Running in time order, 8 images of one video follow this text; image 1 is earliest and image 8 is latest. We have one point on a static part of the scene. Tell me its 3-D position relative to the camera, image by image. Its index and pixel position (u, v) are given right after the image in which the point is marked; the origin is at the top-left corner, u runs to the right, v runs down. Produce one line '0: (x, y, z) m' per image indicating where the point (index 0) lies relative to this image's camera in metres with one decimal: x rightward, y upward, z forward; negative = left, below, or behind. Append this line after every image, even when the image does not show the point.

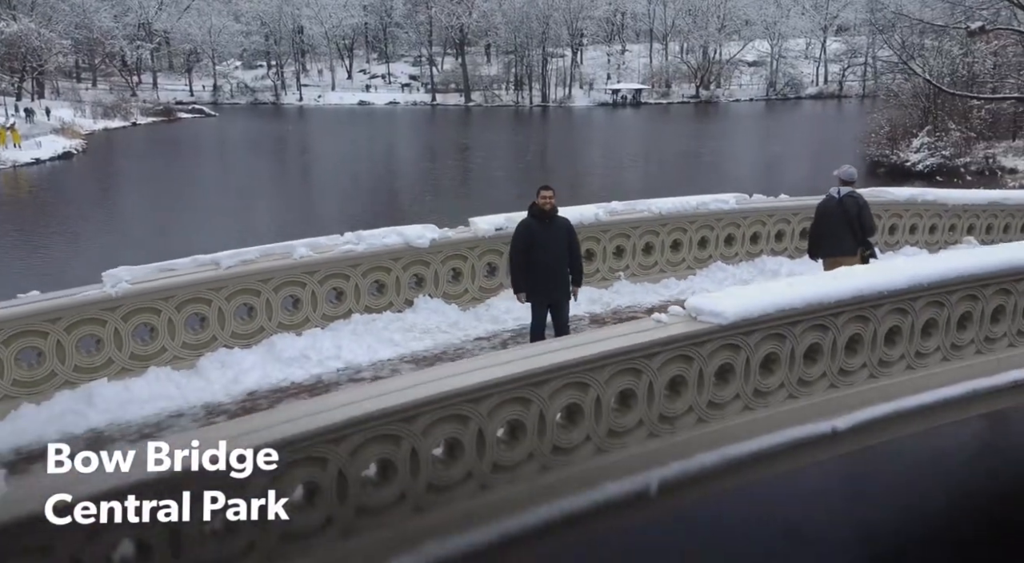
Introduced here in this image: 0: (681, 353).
0: (+0.7, -0.2, +3.2) m
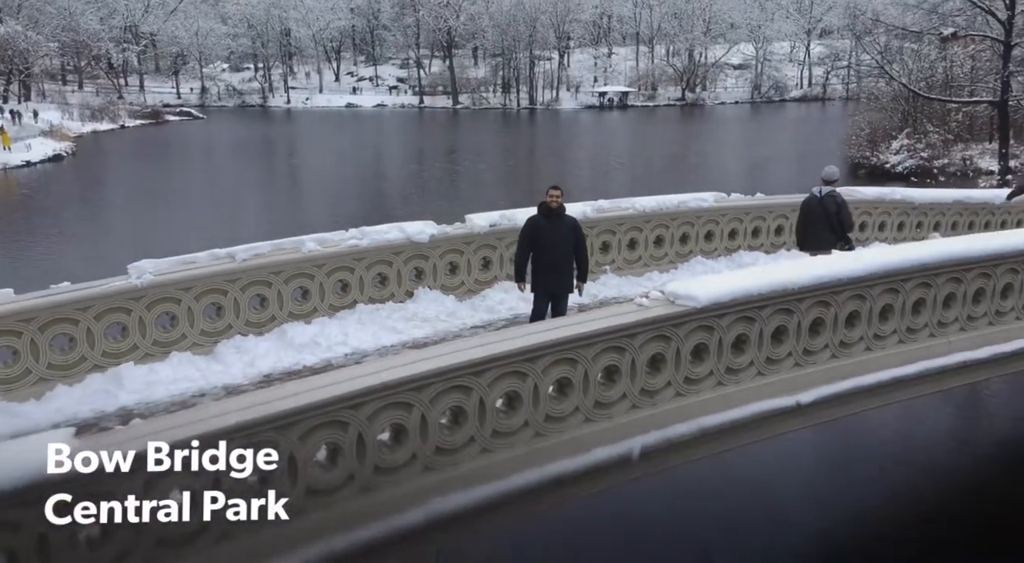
0: (+0.7, -0.2, +3.5) m
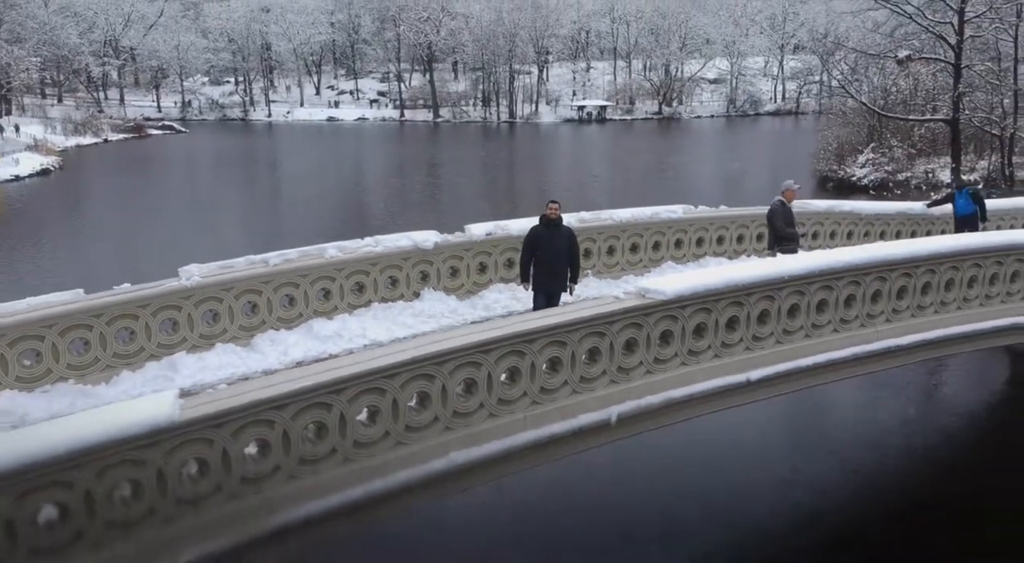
0: (+0.7, -0.2, +4.2) m
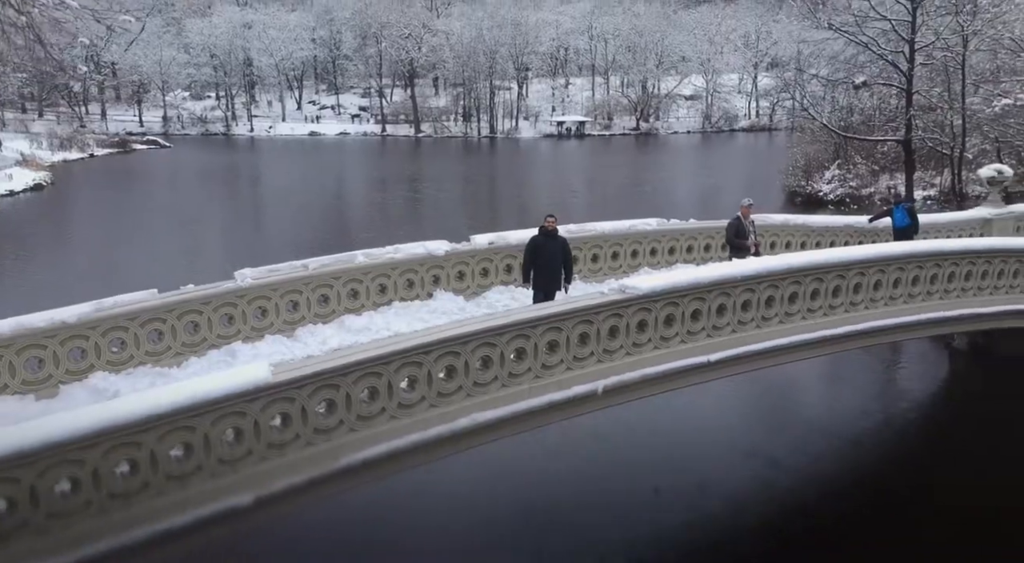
0: (+0.7, -0.2, +5.1) m
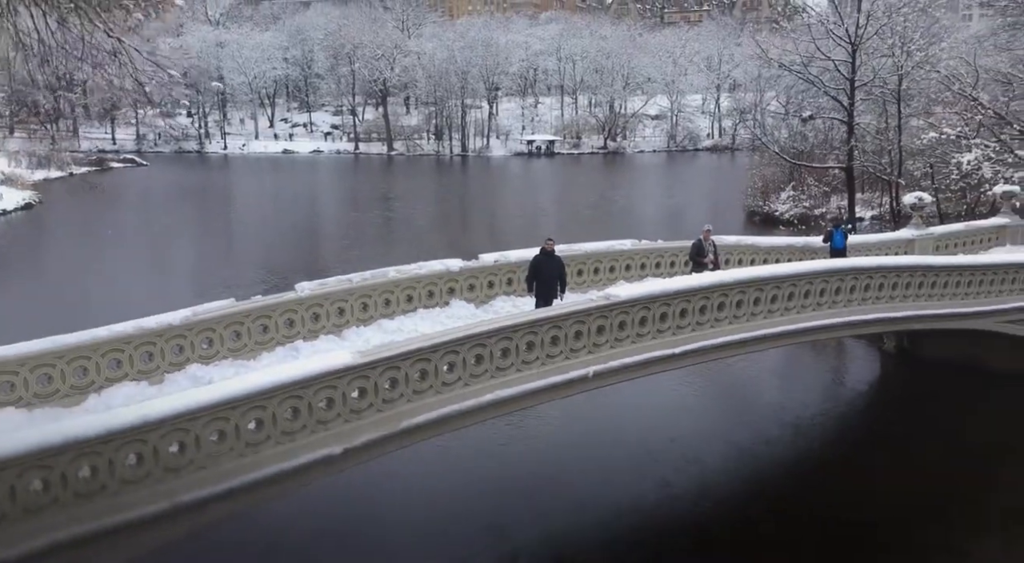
0: (+0.8, -0.3, +6.5) m
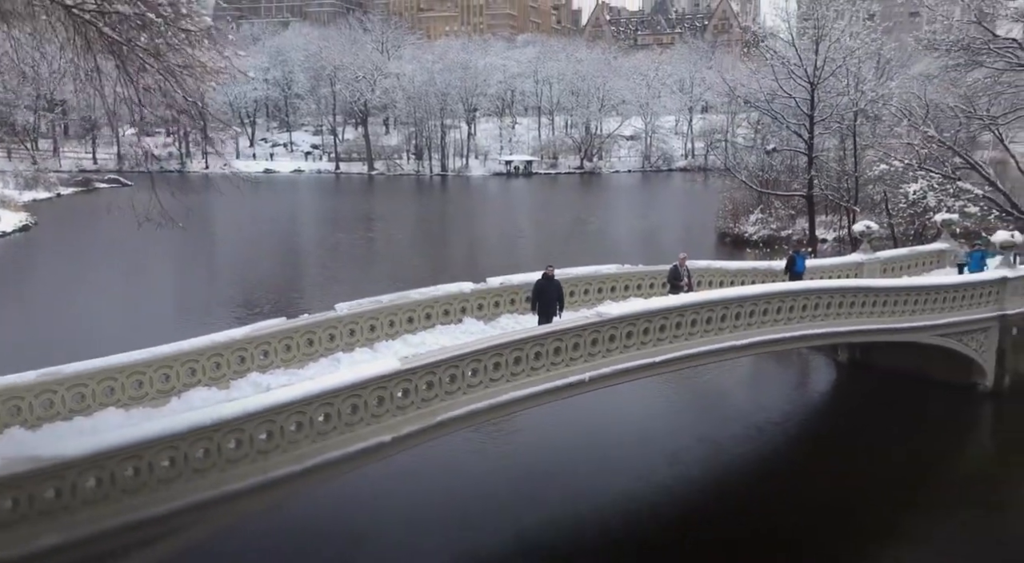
0: (+0.8, -0.5, +7.8) m
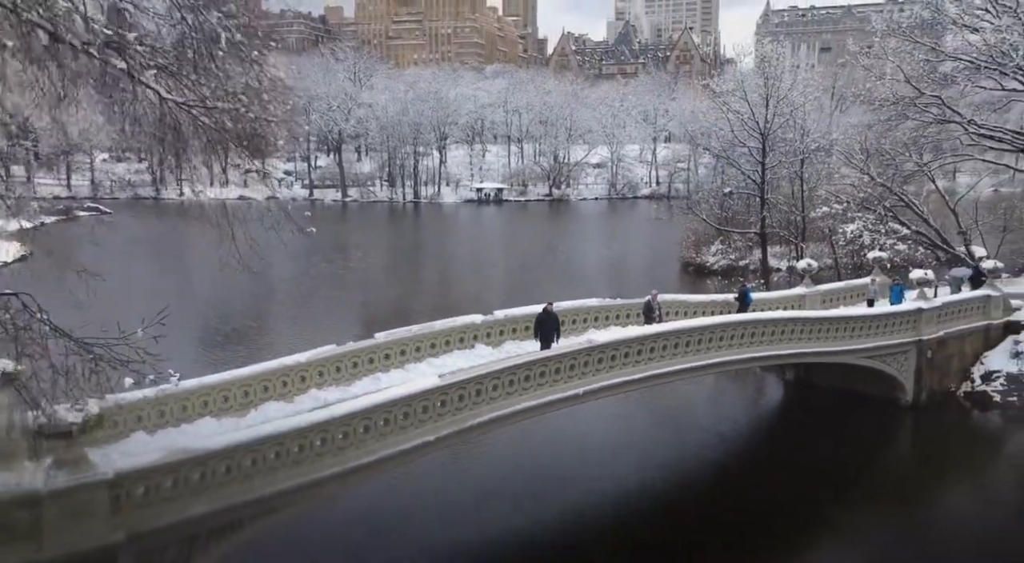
0: (+0.9, -0.9, +9.7) m
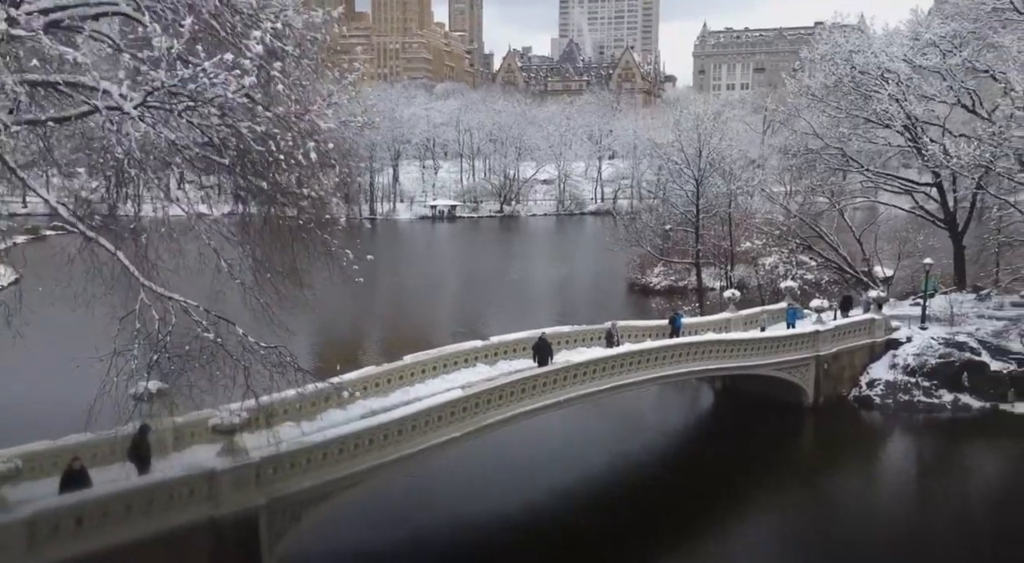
0: (+0.8, -1.5, +12.8) m
